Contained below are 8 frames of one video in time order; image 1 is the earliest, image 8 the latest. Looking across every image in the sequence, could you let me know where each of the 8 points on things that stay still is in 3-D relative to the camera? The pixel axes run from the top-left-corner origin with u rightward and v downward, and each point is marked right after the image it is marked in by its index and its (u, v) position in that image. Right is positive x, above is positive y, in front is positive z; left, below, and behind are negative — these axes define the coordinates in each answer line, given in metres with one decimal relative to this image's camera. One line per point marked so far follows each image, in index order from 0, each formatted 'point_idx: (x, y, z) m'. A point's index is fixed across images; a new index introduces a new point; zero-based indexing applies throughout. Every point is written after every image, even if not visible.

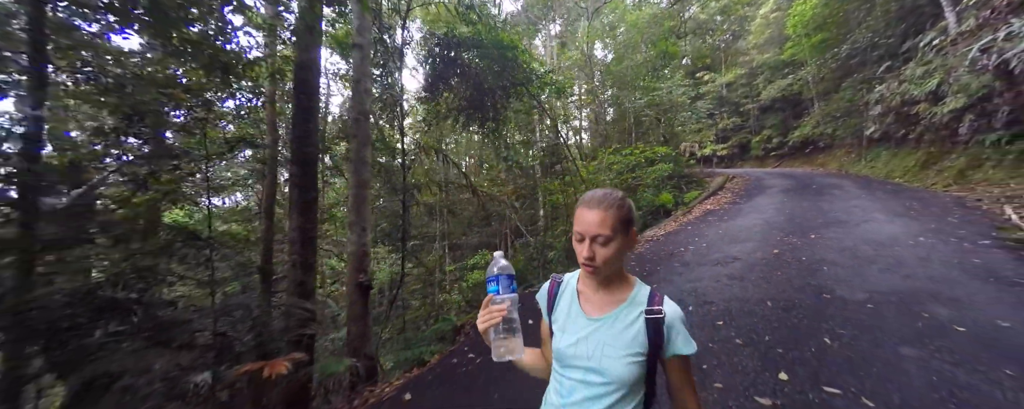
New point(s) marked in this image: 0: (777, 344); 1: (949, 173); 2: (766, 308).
0: (+2.4, -1.2, +2.8) m
1: (+12.9, +0.9, +9.1) m
2: (+2.8, -1.1, +3.4) m
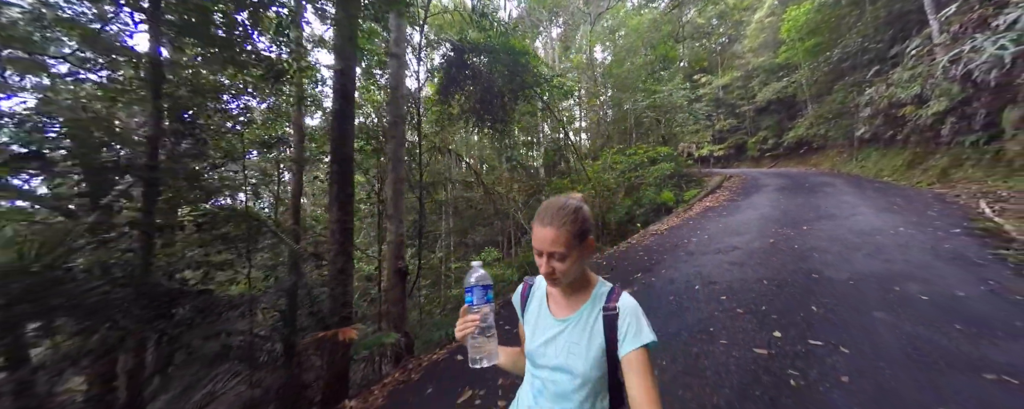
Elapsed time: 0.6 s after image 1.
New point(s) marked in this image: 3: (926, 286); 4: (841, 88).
0: (+2.8, -1.1, +3.3) m
1: (+13.2, +1.0, +9.7) m
2: (+3.2, -1.0, +3.9) m
3: (+4.6, -0.9, +3.5) m
4: (+15.4, +5.5, +14.5) m
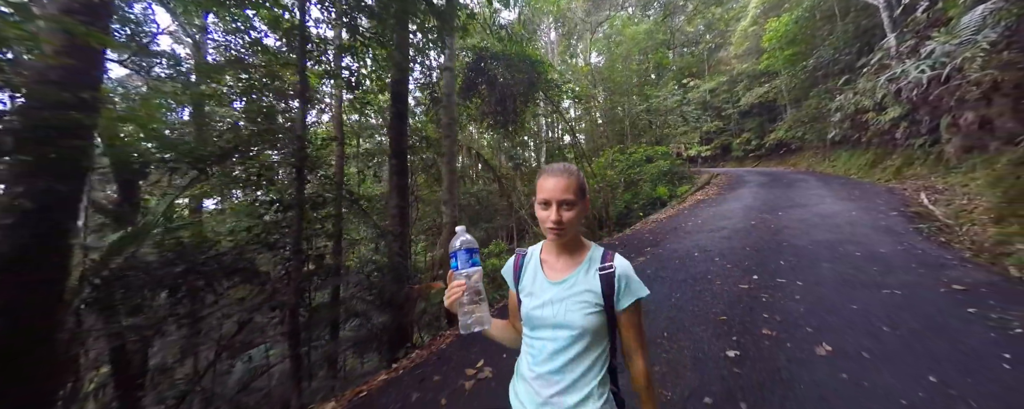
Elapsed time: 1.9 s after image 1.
0: (+3.5, -0.9, +4.5) m
1: (+13.7, +1.2, +11.3) m
2: (+3.8, -0.8, +5.1) m
3: (+5.3, -0.6, +4.7) m
4: (+15.7, +5.7, +16.1) m
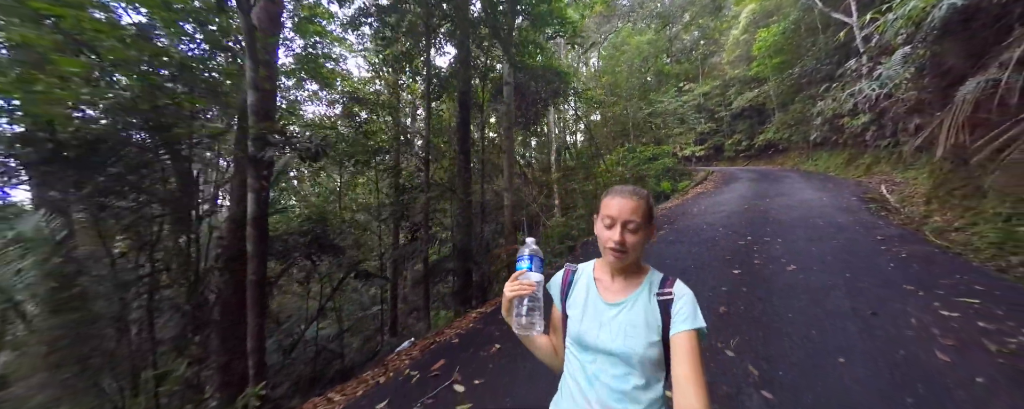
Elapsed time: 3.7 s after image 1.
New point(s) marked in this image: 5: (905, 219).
0: (+4.6, -0.5, +6.1) m
1: (+14.7, +1.5, +13.1) m
2: (+5.0, -0.4, +6.8) m
3: (+6.4, -0.3, +6.4) m
4: (+16.7, +6.0, +18.0) m
5: (+7.7, -0.3, +6.0) m
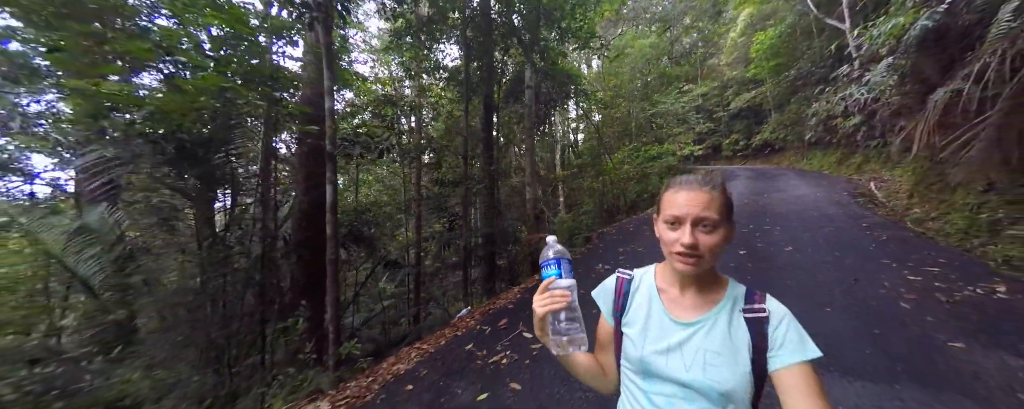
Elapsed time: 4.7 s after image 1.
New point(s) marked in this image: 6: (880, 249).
0: (+5.2, -0.4, +6.8) m
1: (+15.2, +1.7, +13.8) m
2: (+5.5, -0.3, +7.5) m
3: (+7.0, -0.2, +7.1) m
4: (+17.1, +6.2, +18.7) m
5: (+8.2, -0.1, +6.8) m
6: (+5.3, -0.6, +4.5) m
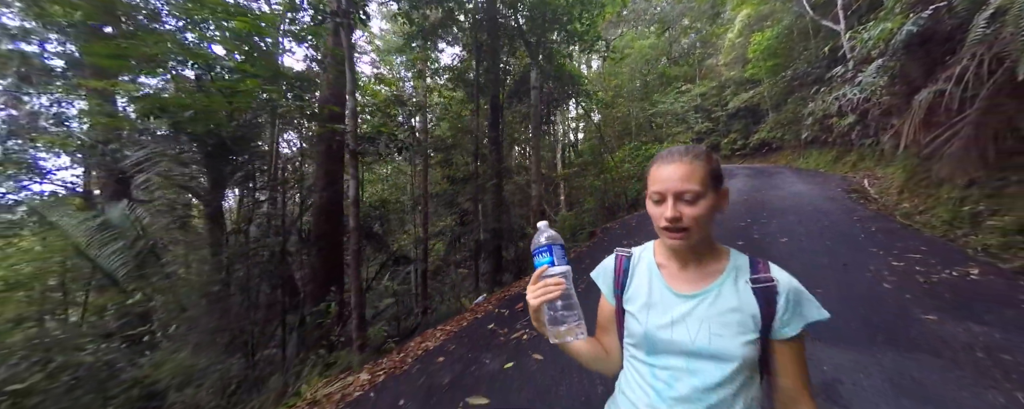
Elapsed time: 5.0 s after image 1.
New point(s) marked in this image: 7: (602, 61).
0: (+5.3, -0.3, +7.1) m
1: (+15.3, +1.8, +14.2) m
2: (+5.7, -0.2, +7.8) m
3: (+7.2, -0.1, +7.4) m
4: (+17.2, +6.3, +19.1) m
5: (+8.4, 0.0, +7.1) m
6: (+5.5, -0.5, +4.8) m
7: (+4.4, +7.0, +15.2) m
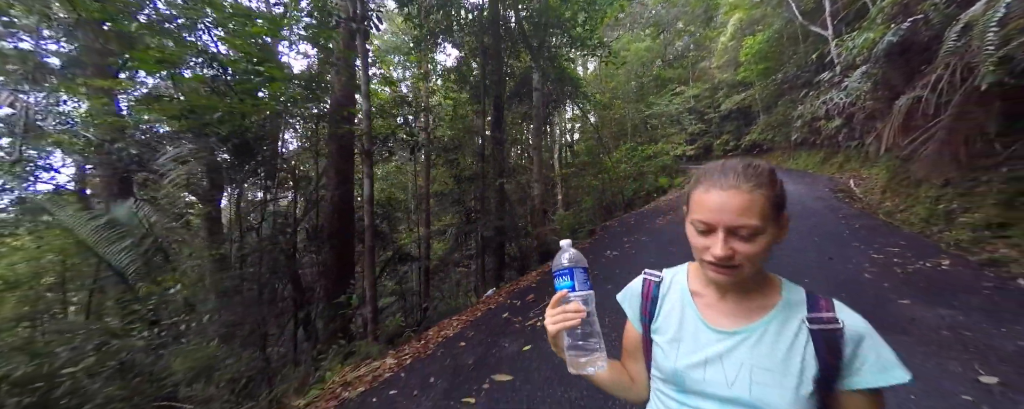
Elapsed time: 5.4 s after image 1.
0: (+5.4, -0.3, +7.4) m
1: (+15.3, +1.8, +14.7) m
2: (+5.7, -0.2, +8.1) m
3: (+7.2, 0.0, +7.8) m
4: (+17.1, +6.3, +19.6) m
5: (+8.5, 0.0, +7.5) m
6: (+5.6, -0.5, +5.1) m
7: (+4.3, +7.0, +15.5) m
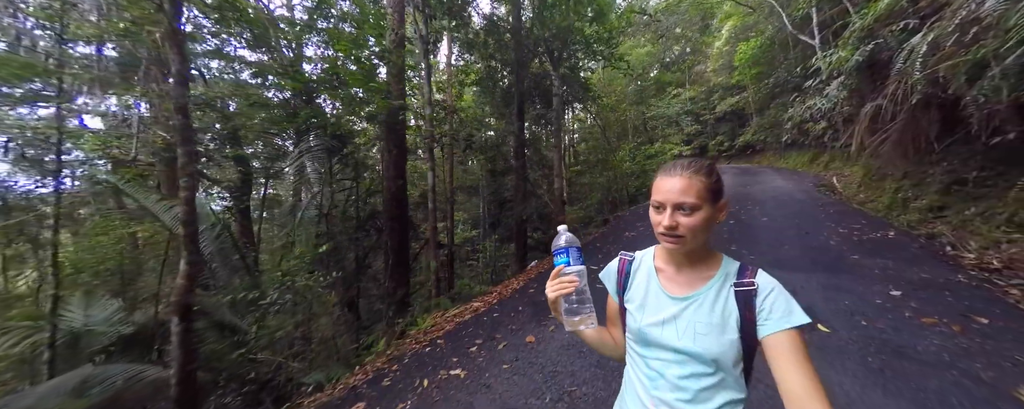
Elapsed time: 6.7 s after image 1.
0: (+6.1, 0.0, +8.5) m
1: (+15.9, +2.1, +15.9) m
2: (+6.4, +0.1, +9.2) m
3: (+7.9, +0.2, +8.9) m
4: (+17.6, +6.5, +20.9) m
5: (+9.2, +0.2, +8.6) m
6: (+6.3, -0.3, +6.2) m
7: (+4.9, +7.3, +16.6) m
